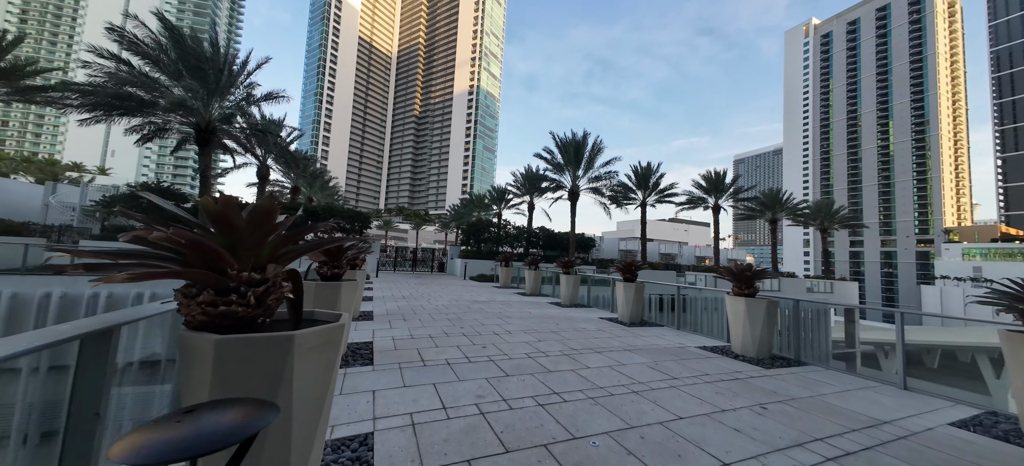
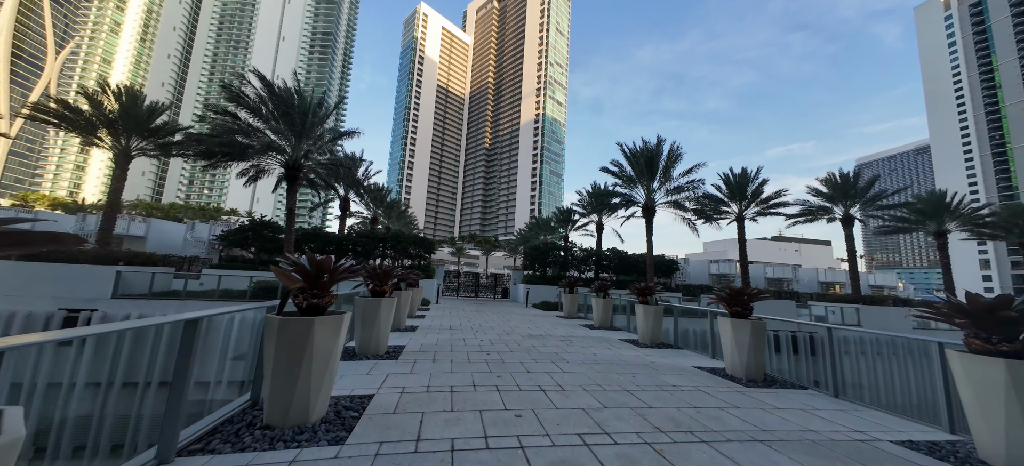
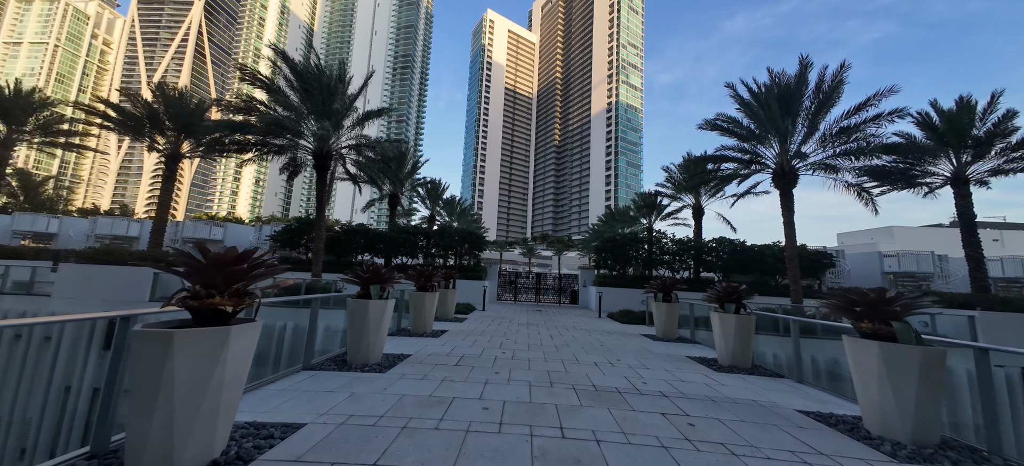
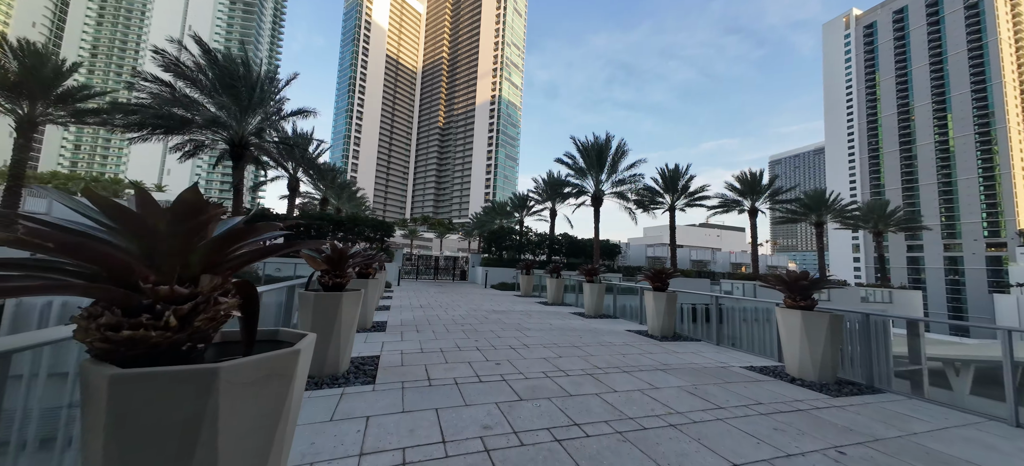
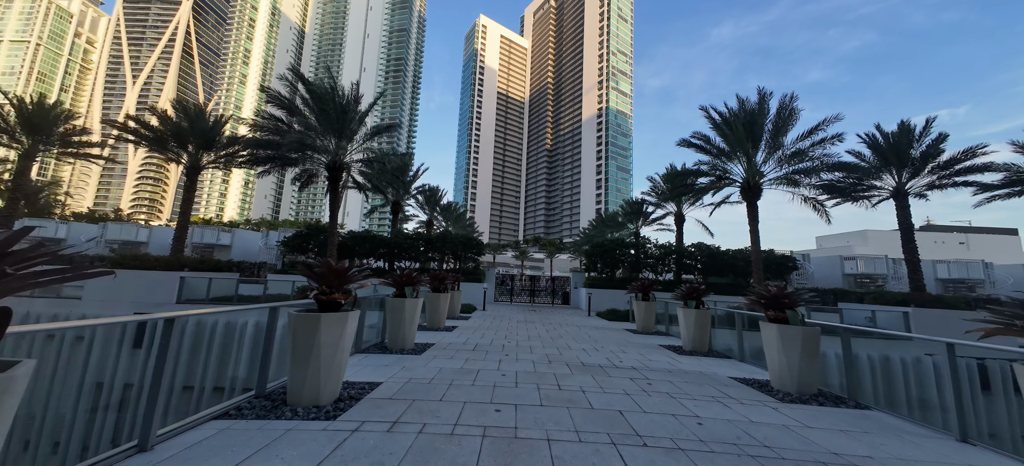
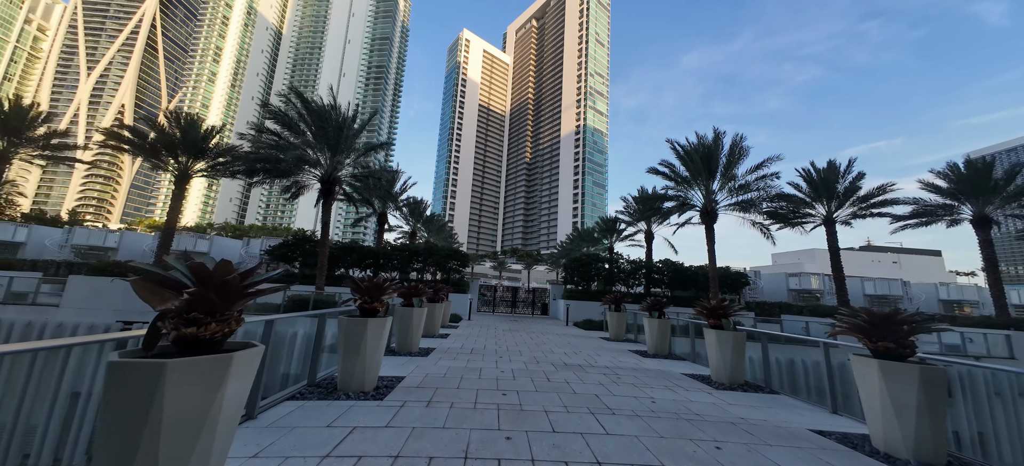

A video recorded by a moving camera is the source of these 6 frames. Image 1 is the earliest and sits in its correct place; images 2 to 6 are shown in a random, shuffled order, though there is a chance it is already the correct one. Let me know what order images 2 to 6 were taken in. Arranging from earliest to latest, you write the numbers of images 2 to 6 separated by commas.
4, 2, 6, 5, 3
